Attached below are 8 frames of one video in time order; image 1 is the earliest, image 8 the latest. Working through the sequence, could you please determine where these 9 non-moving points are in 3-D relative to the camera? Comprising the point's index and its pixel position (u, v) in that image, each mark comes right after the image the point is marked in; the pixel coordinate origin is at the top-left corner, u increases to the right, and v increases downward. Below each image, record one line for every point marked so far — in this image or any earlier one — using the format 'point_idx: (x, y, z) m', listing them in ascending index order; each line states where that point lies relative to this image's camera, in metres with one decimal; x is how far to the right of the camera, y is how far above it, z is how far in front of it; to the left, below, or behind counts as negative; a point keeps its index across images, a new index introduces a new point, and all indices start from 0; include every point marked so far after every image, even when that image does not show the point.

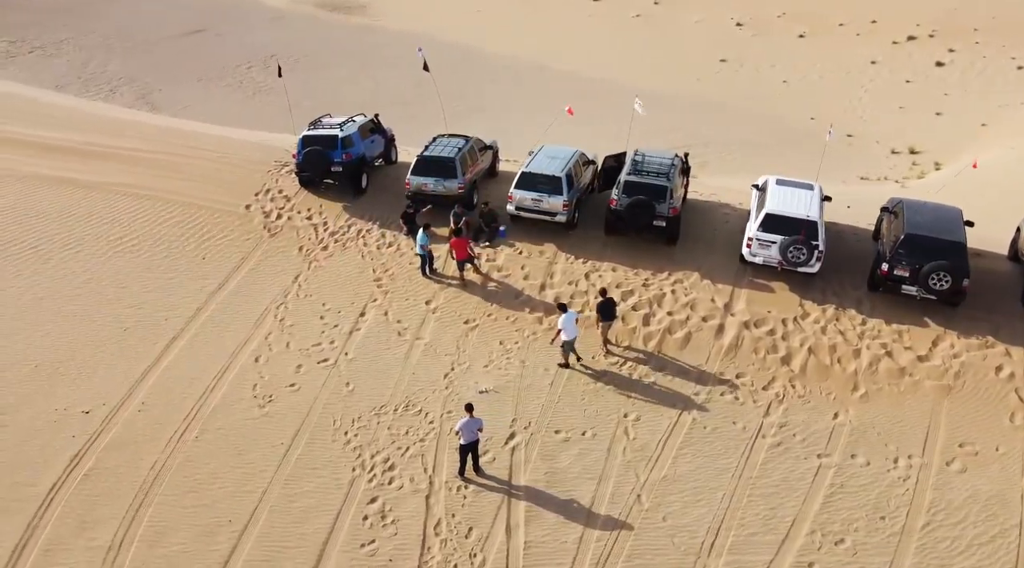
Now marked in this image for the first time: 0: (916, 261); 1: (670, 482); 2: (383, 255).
0: (+7.0, +0.4, +16.4) m
1: (+2.4, -2.9, +14.1) m
2: (-2.3, +0.5, +17.3) m
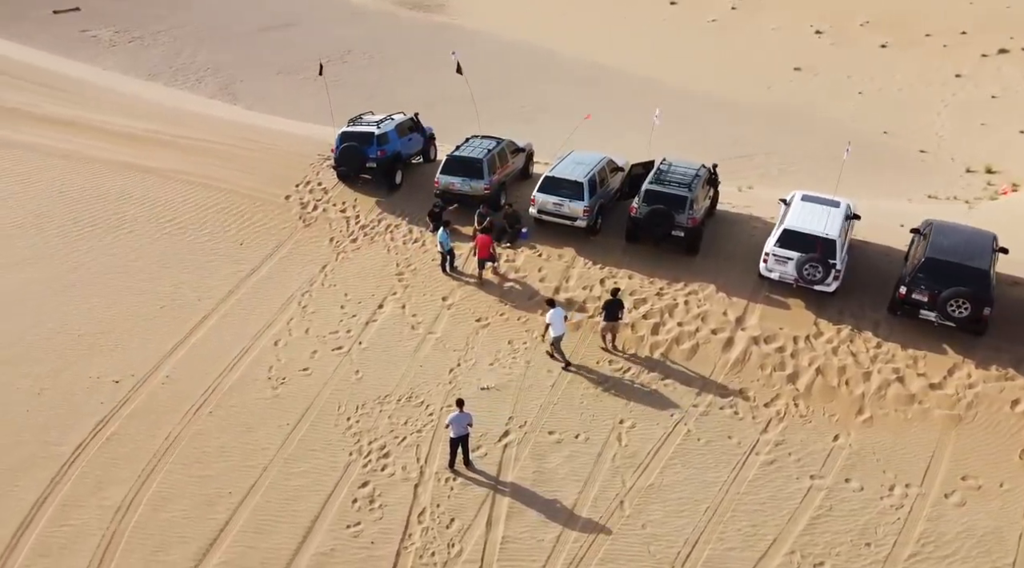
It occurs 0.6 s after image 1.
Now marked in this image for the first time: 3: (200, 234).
0: (+7.2, 0.0, +16.1) m
1: (+2.2, -3.1, +14.3) m
2: (-2.0, +0.6, +18.0) m
3: (-6.1, +1.0, +18.1) m
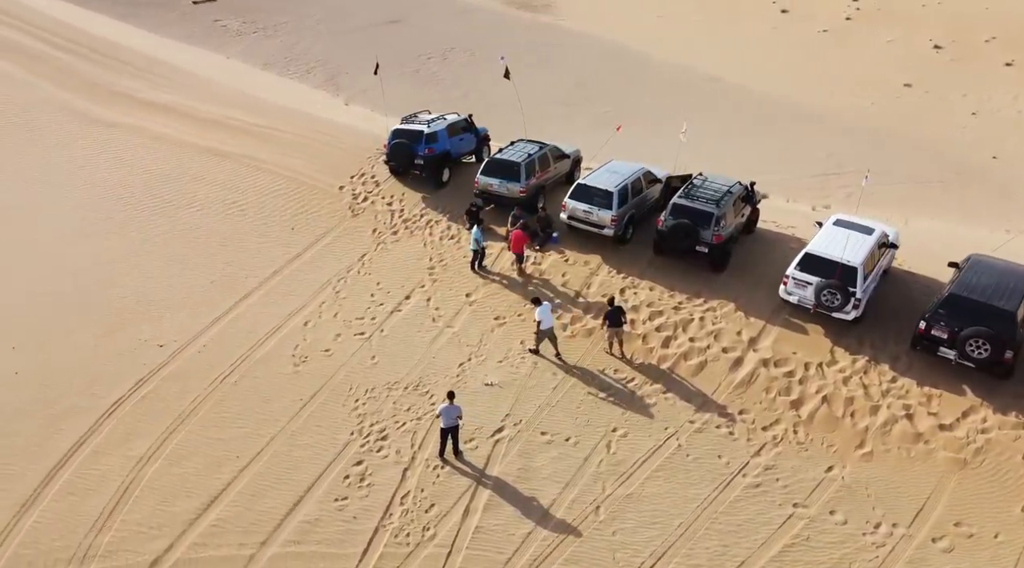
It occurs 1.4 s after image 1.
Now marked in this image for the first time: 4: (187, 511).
0: (+7.3, -0.6, +15.6) m
1: (+1.9, -3.3, +14.6) m
2: (-1.4, +0.8, +18.8) m
3: (-5.4, +1.4, +19.6) m
4: (-4.6, -3.3, +14.0) m
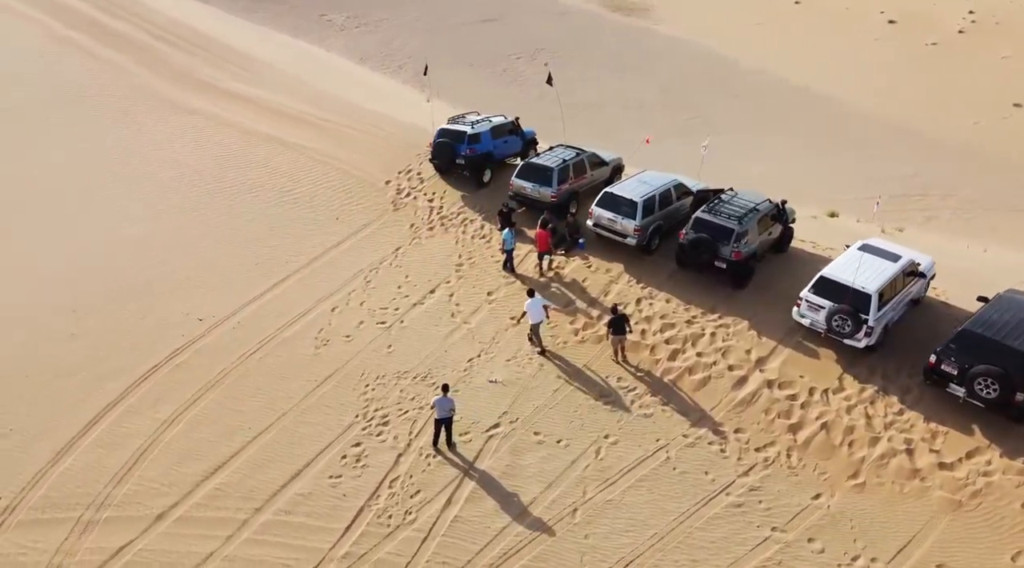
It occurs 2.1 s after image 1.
0: (+7.3, -1.2, +15.1) m
1: (+1.6, -3.5, +14.8) m
2: (-0.8, +0.8, +19.4) m
3: (-4.6, +1.7, +20.7) m
4: (-5.0, -3.0, +15.1) m
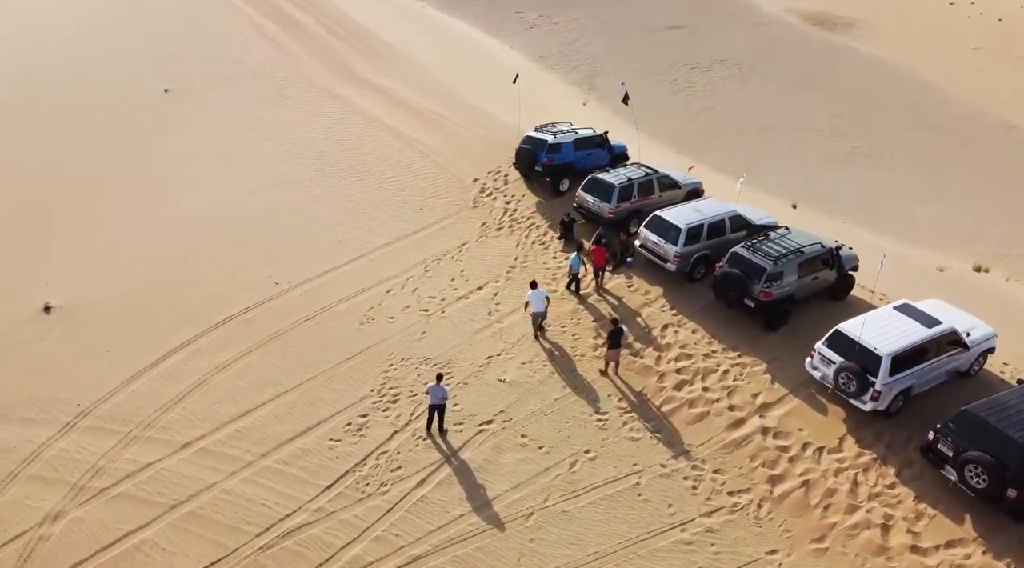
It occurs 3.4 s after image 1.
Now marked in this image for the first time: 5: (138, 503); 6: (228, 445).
0: (+6.7, -2.4, +14.1) m
1: (+0.9, -3.8, +15.3) m
2: (+0.4, +0.8, +20.3) m
3: (-2.7, +2.2, +22.5) m
4: (-5.2, -2.4, +17.3) m
5: (-6.2, -3.6, +15.7) m
6: (-5.0, -2.8, +16.7) m
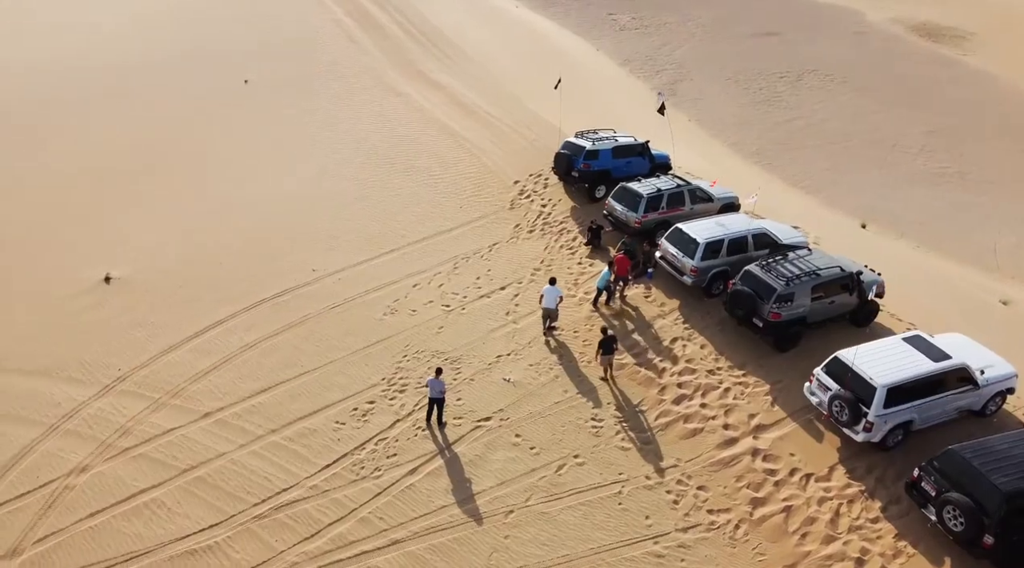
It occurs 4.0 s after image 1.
0: (+6.2, -2.9, +13.6) m
1: (+0.5, -3.9, +15.6) m
2: (+1.0, +0.7, +20.5) m
3: (-1.7, +2.3, +23.1) m
4: (-5.2, -2.0, +18.3) m
5: (-6.4, -3.2, +16.8) m
6: (-5.1, -2.5, +17.7) m
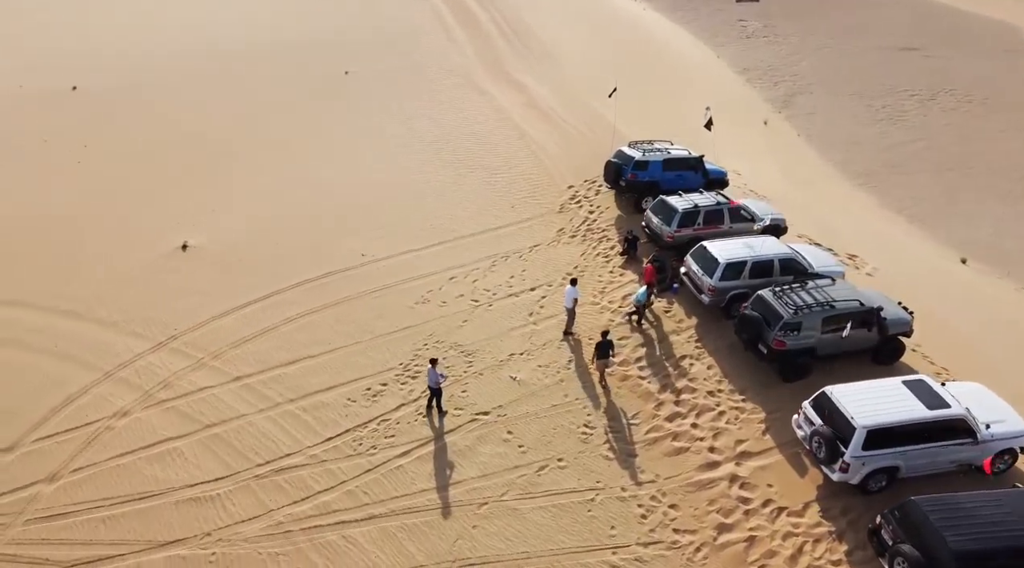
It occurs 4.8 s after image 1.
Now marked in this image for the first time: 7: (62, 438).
0: (+5.4, -3.5, +13.1) m
1: (0.0, -3.9, +16.1) m
2: (+1.8, +0.5, +20.8) m
3: (-0.2, +2.5, +23.8) m
4: (-4.9, -1.6, +19.7) m
5: (-6.5, -2.6, +18.5) m
6: (-4.9, -2.0, +19.1) m
7: (-8.7, -3.0, +18.2) m
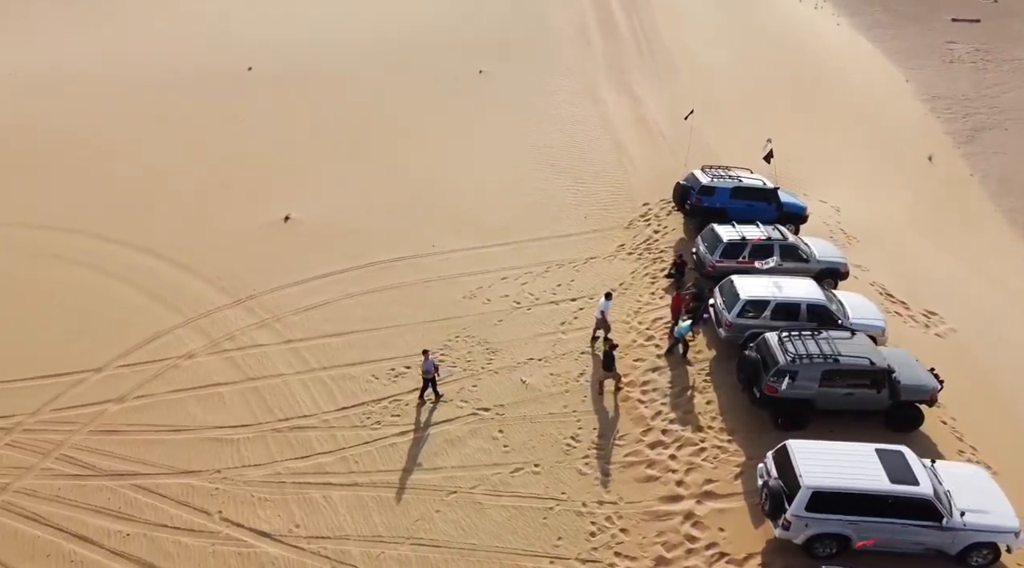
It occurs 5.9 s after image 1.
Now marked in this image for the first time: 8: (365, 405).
0: (+3.8, -4.2, +12.5) m
1: (-0.6, -4.0, +16.7) m
2: (+2.9, +0.1, +20.8) m
3: (+1.9, +2.2, +24.1) m
4: (-4.1, -1.0, +21.4) m
5: (-6.1, -1.8, +20.6) m
6: (-4.4, -1.5, +20.8) m
7: (-8.3, -1.8, +20.9) m
8: (-2.9, -2.5, +19.3) m
